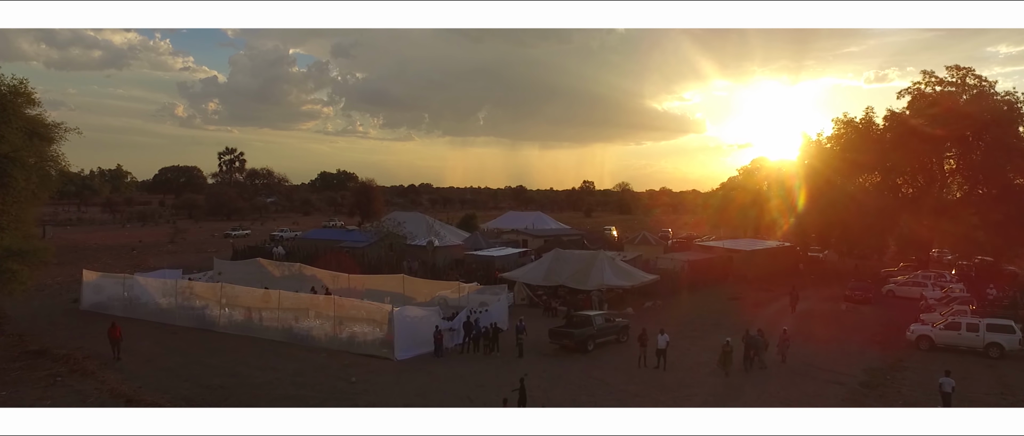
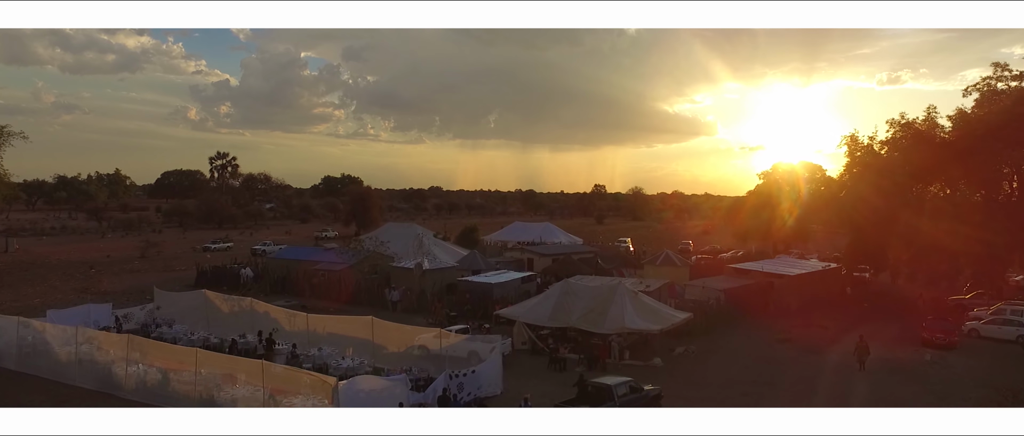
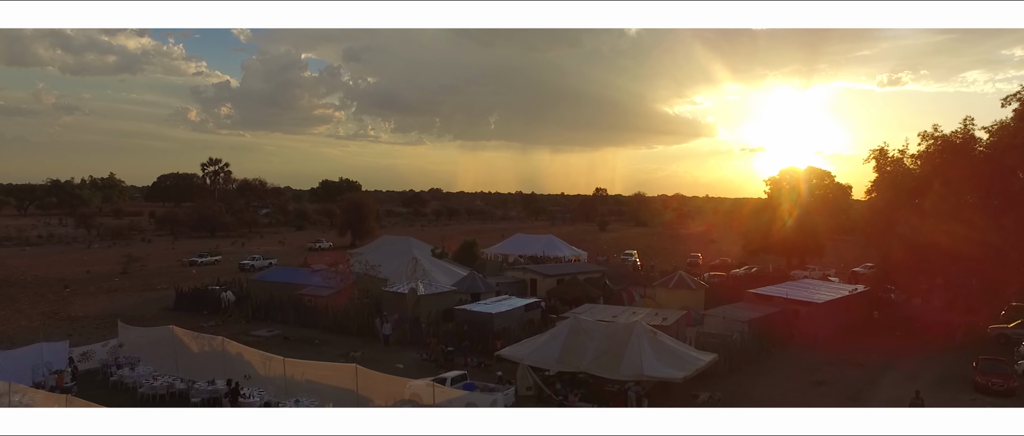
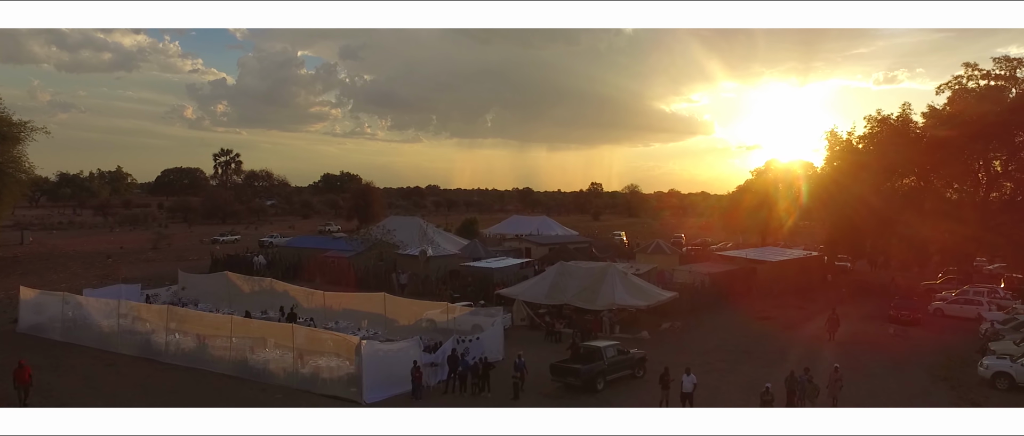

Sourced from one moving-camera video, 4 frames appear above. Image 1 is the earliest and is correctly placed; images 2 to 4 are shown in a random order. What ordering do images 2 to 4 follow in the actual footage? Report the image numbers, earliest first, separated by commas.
4, 2, 3
